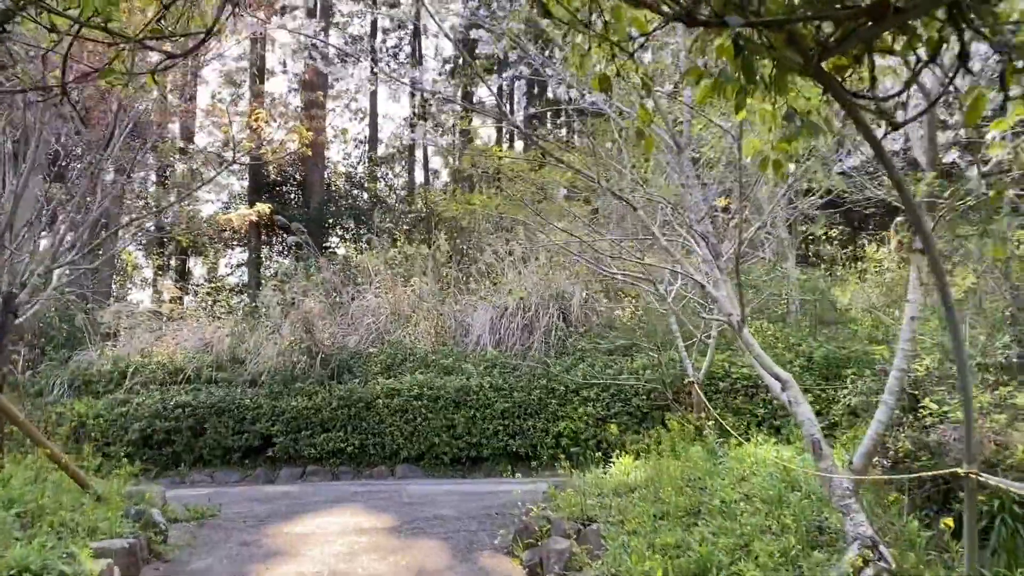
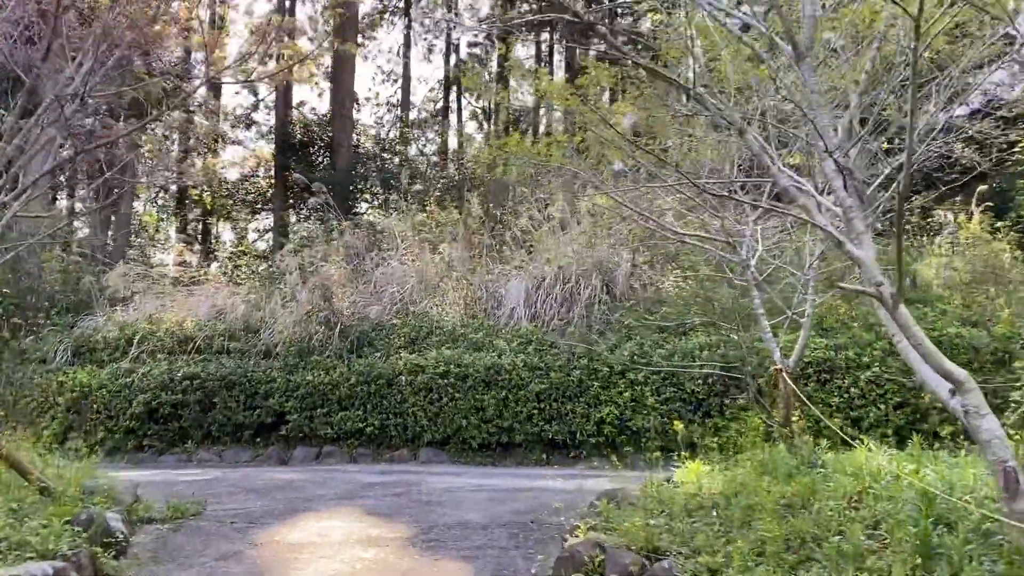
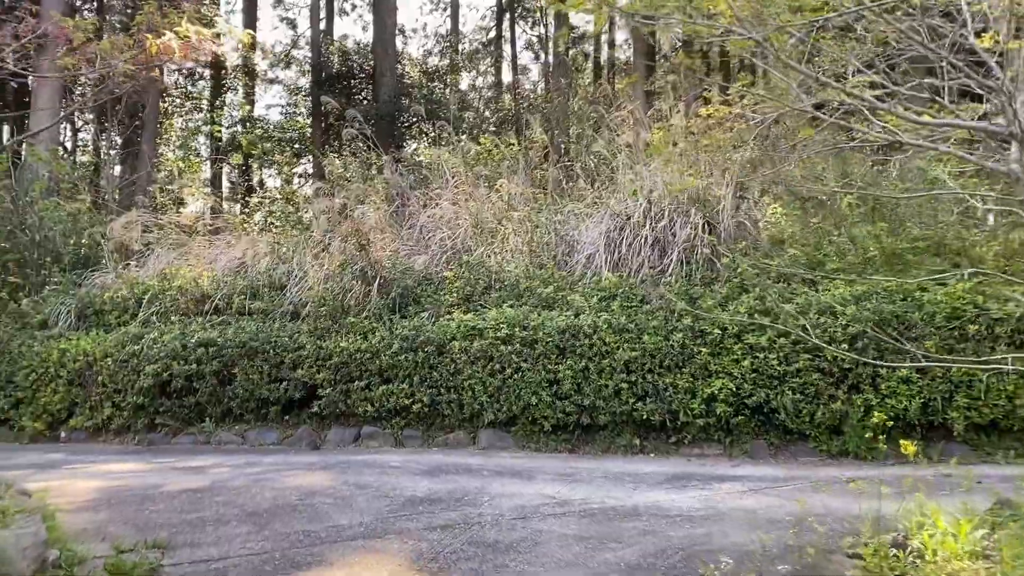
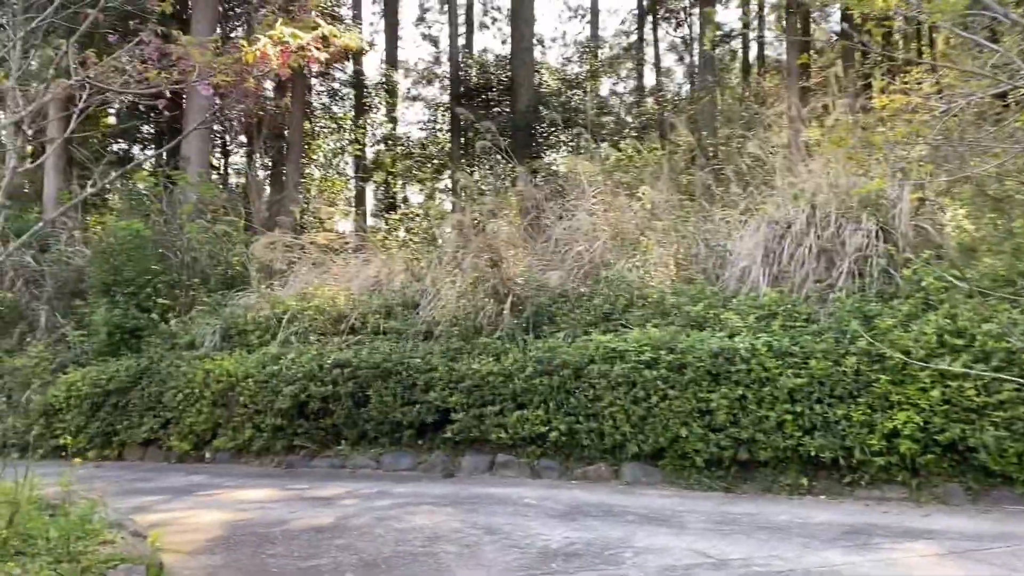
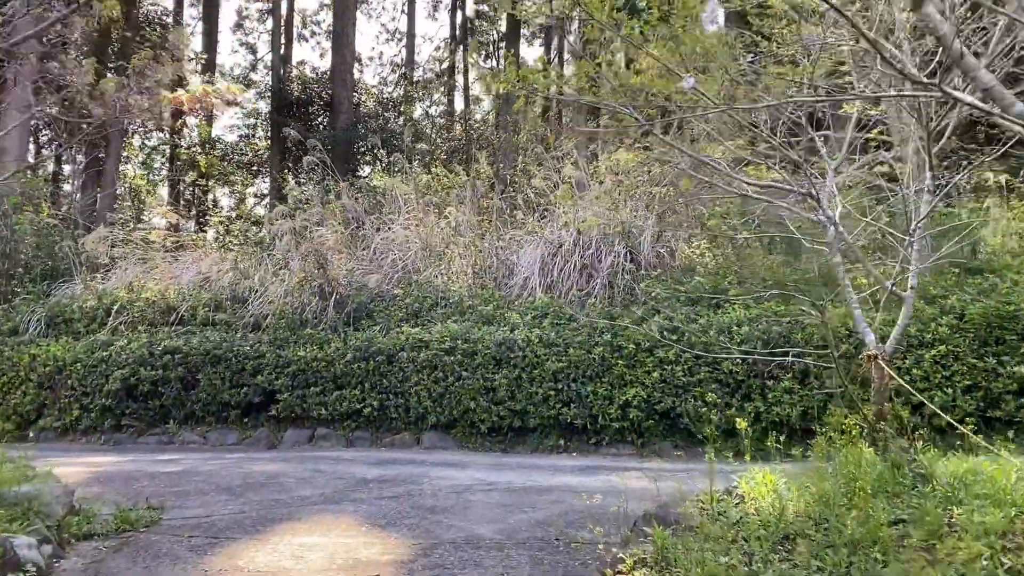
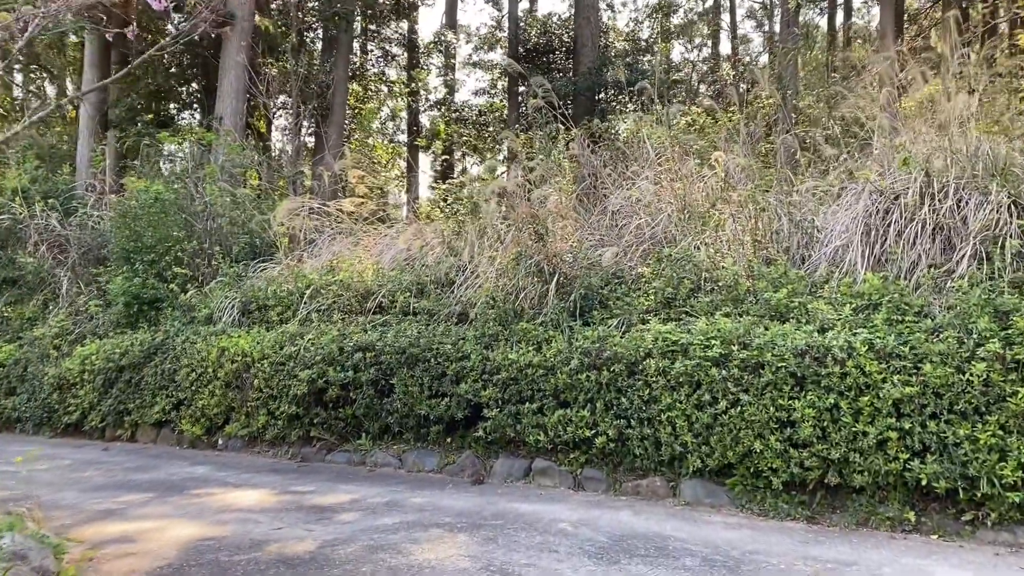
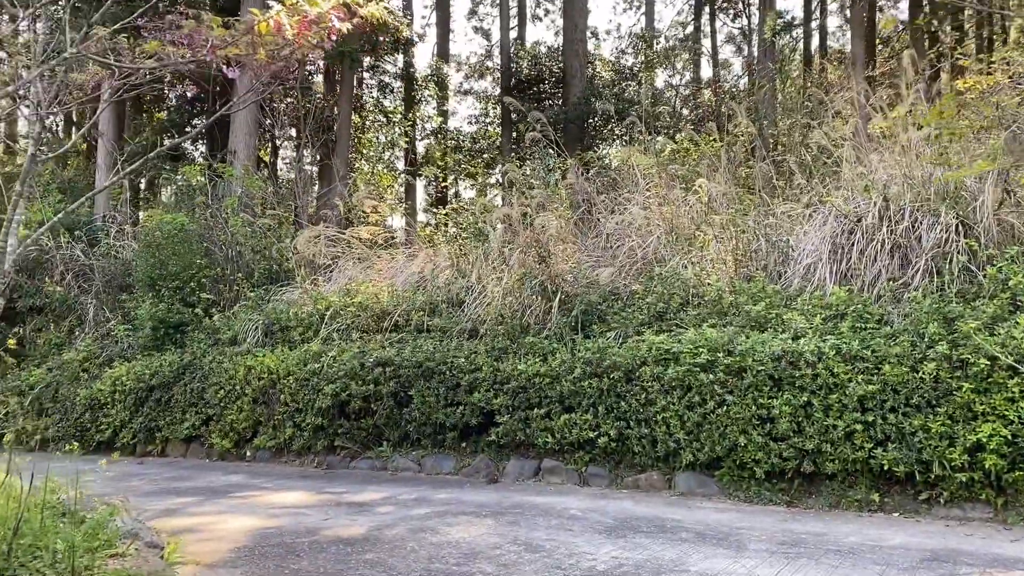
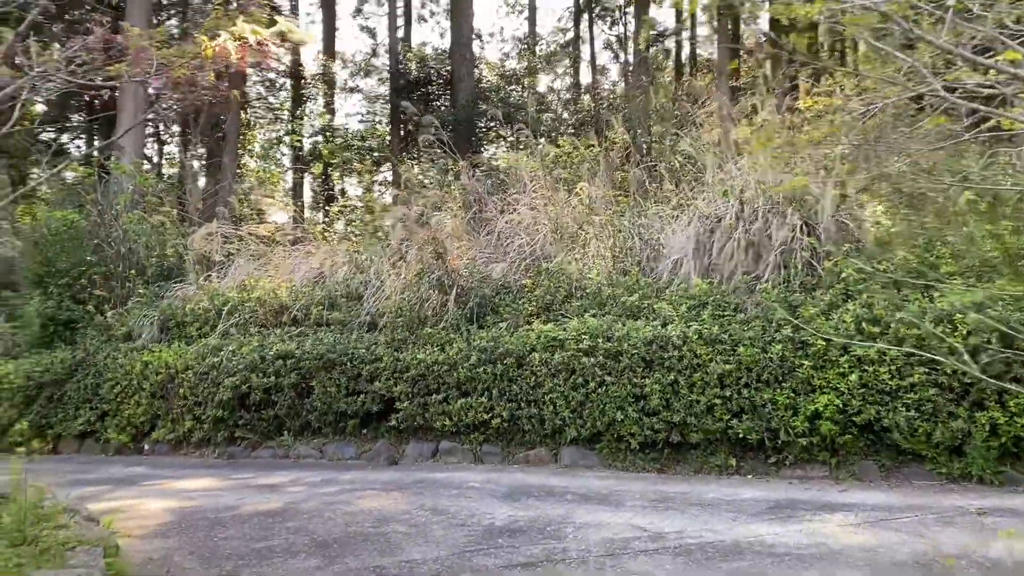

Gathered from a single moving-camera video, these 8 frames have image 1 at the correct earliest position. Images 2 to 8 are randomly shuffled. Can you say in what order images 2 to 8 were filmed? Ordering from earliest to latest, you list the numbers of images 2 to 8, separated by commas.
2, 5, 3, 8, 4, 7, 6
